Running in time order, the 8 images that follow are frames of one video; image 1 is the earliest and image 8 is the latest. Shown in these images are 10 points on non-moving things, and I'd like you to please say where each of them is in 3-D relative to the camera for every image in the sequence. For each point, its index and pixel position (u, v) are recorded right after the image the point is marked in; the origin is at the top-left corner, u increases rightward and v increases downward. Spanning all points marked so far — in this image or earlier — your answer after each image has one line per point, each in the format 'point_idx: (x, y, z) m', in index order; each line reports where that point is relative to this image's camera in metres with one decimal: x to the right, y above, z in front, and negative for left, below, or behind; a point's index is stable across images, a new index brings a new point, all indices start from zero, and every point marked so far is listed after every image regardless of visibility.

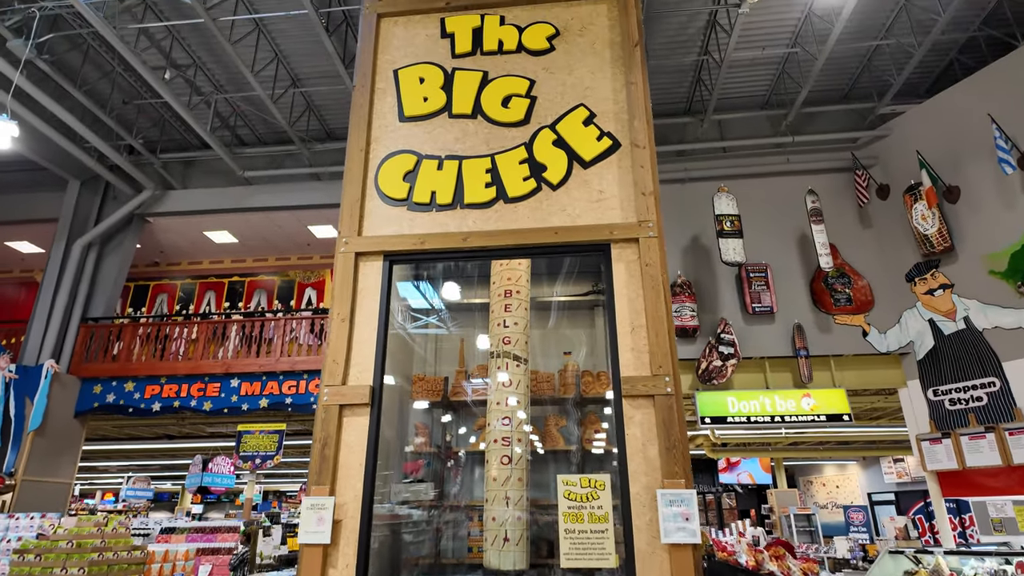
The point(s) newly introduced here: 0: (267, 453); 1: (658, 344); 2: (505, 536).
0: (-3.2, -2.1, +7.6) m
1: (+0.7, -0.3, +2.9) m
2: (-0.1, -1.2, +2.9) m
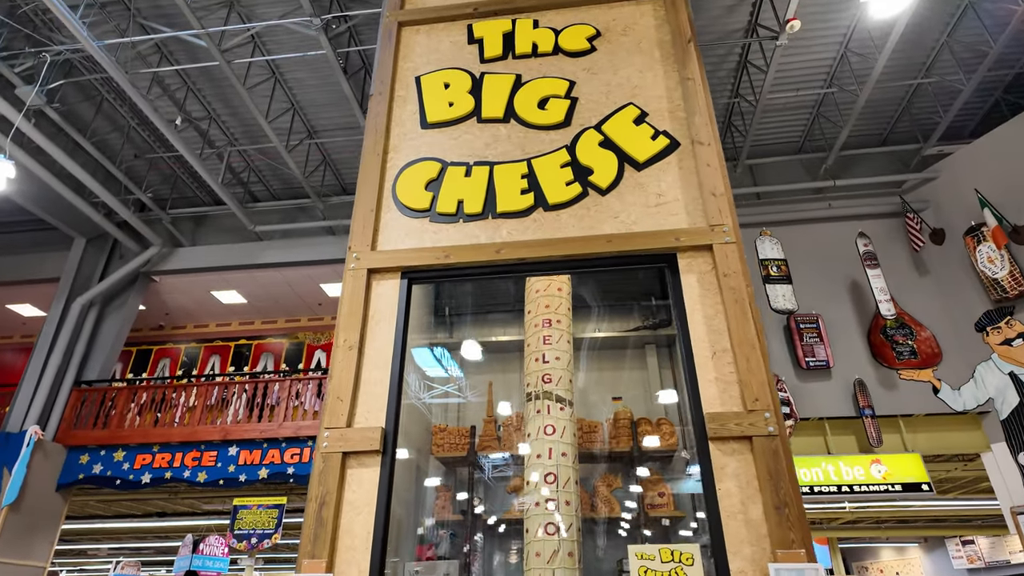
0: (-2.8, -2.8, +6.8) m
1: (+0.9, -0.3, +2.2) m
2: (+0.1, -1.3, +2.2) m
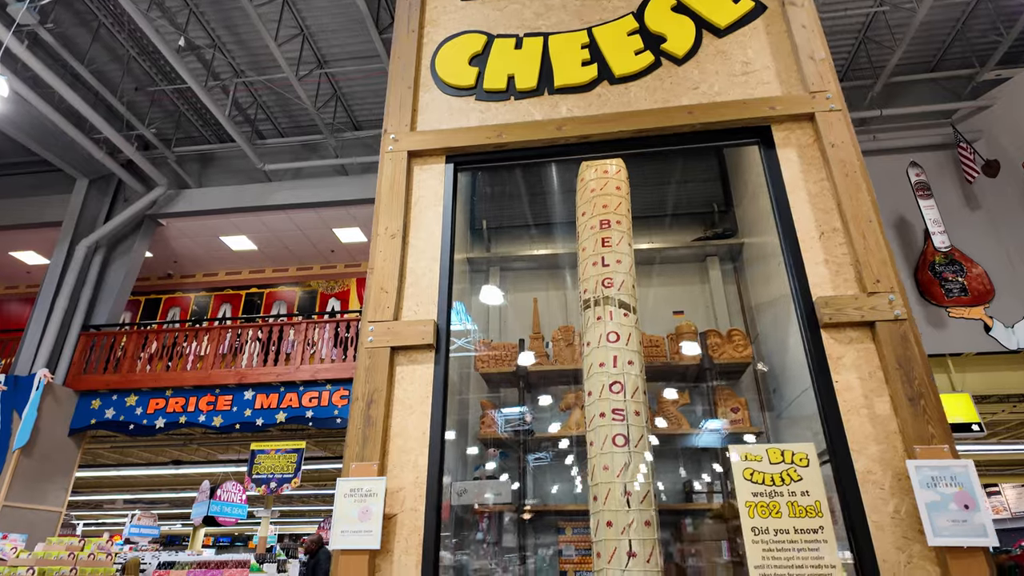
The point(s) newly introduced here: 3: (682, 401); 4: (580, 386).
0: (-2.6, -2.1, +6.6) m
1: (+1.1, +0.1, +1.9) m
2: (+0.4, -0.8, +1.9) m
3: (+0.7, -0.5, +2.3) m
4: (+0.3, -0.4, +2.3) m
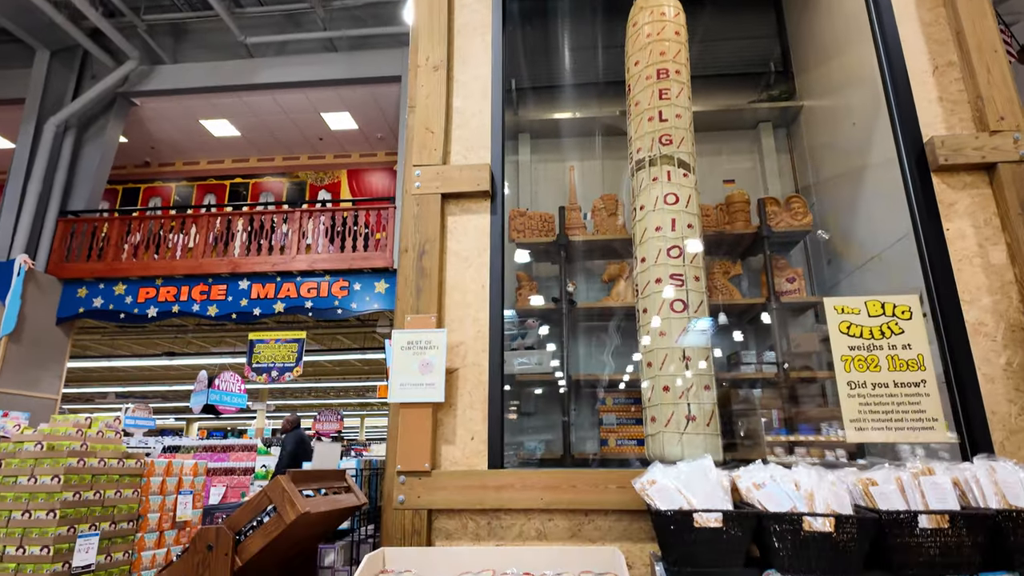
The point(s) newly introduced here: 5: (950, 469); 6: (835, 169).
0: (-2.5, -0.9, +6.6) m
1: (+1.3, +0.6, +1.7) m
2: (+0.5, -0.4, +1.8) m
3: (+0.8, +0.1, +2.2) m
4: (+0.5, +0.1, +2.1) m
5: (+0.9, -0.4, +1.2) m
6: (+1.3, +0.5, +2.3) m
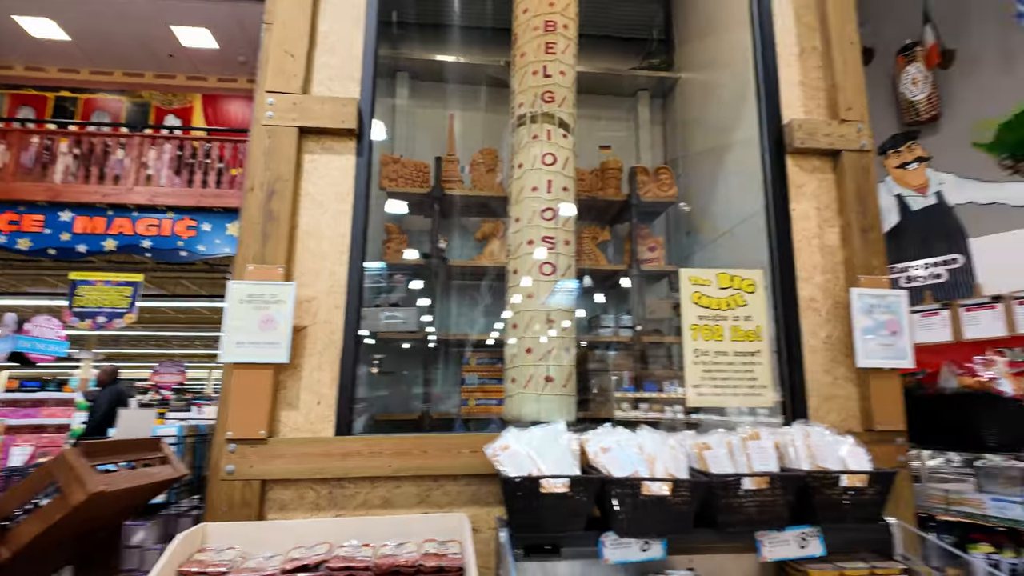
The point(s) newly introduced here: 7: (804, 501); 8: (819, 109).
0: (-3.9, -0.2, +5.9) m
1: (+1.0, +0.6, +1.8) m
2: (+0.1, -0.3, +1.8) m
3: (+0.4, +0.2, +2.2) m
4: (0.0, +0.3, +2.1) m
5: (+0.6, -0.3, +1.3) m
6: (+0.8, +0.6, +2.4) m
7: (+0.6, -0.4, +1.2) m
8: (+0.9, +0.5, +1.8) m
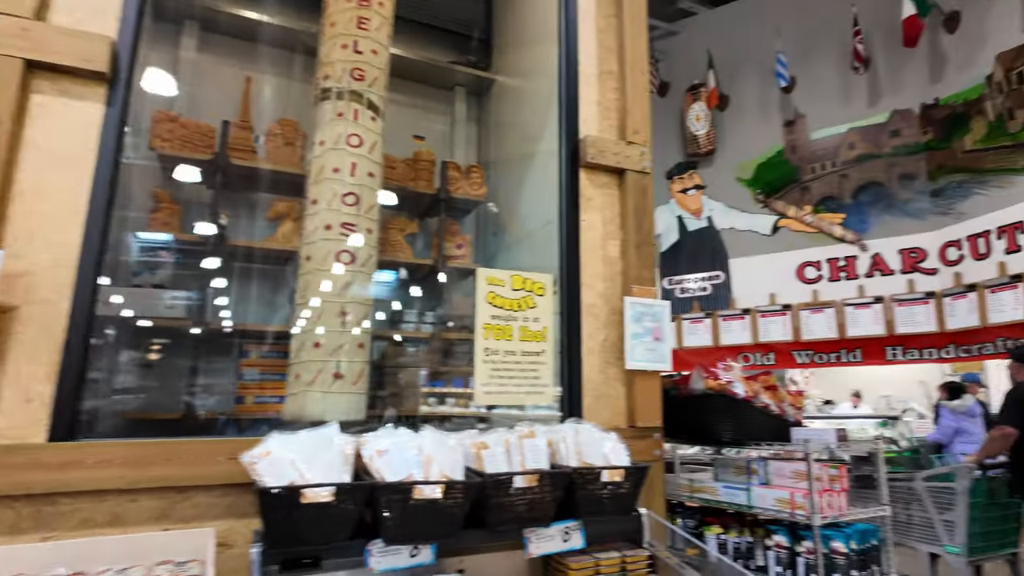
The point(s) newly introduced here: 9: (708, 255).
0: (-5.5, +0.1, +4.4) m
1: (+0.4, +0.6, +1.9) m
2: (-0.5, -0.2, +1.7) m
3: (-0.4, +0.2, +2.1) m
4: (-0.7, +0.3, +1.9) m
5: (+0.1, -0.3, +1.4) m
6: (0.0, +0.6, +2.4) m
7: (+0.1, -0.5, +1.3) m
8: (+0.3, +0.5, +1.9) m
9: (+1.8, +0.3, +5.5) m
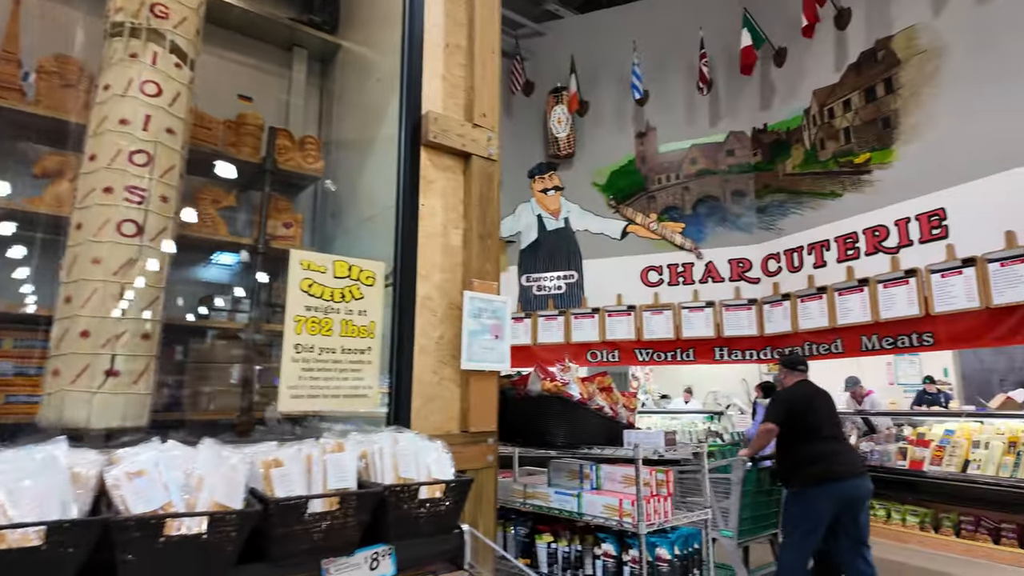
0: (-6.4, +0.4, +2.8) m
1: (-0.1, +0.6, +1.8) m
2: (-0.9, -0.2, +1.4) m
3: (-0.9, +0.3, +1.8) m
4: (-1.1, +0.4, +1.5) m
5: (-0.3, -0.3, +1.2) m
6: (-0.6, +0.6, +2.2) m
7: (-0.2, -0.4, +1.1) m
8: (-0.2, +0.5, +1.7) m
9: (+0.5, +0.3, +5.6) m
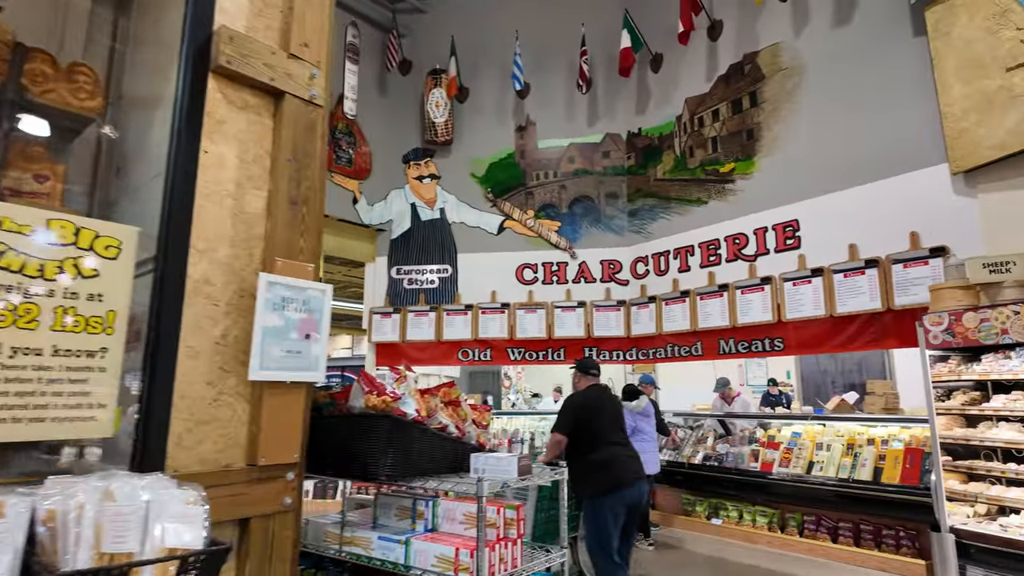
0: (-6.9, +0.7, +1.1) m
1: (-0.5, +0.7, +1.4) m
2: (-1.2, -0.1, +0.8) m
3: (-1.3, +0.3, +1.3) m
4: (-1.5, +0.4, +0.9) m
5: (-0.6, -0.3, +0.8) m
6: (-1.0, +0.7, +1.7) m
7: (-0.5, -0.4, +0.7) m
8: (-0.5, +0.6, +1.3) m
9: (-0.7, +0.4, +5.2) m
